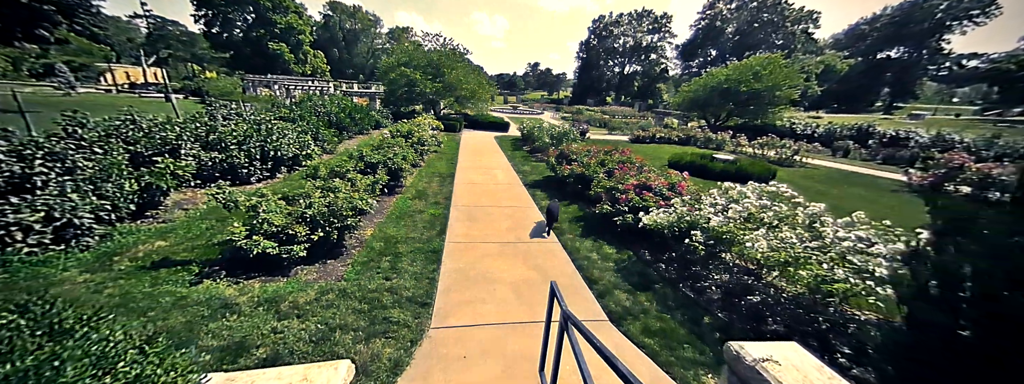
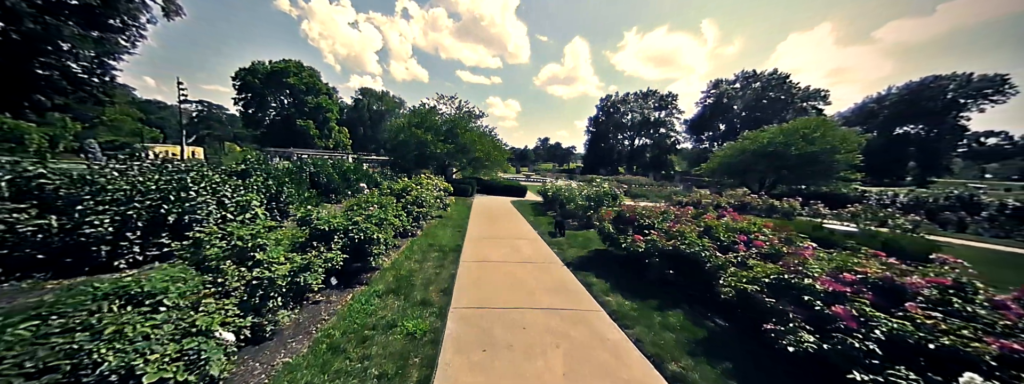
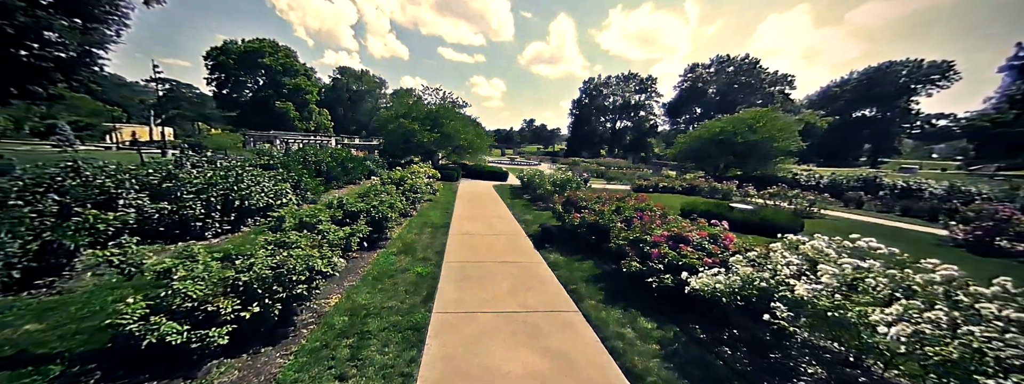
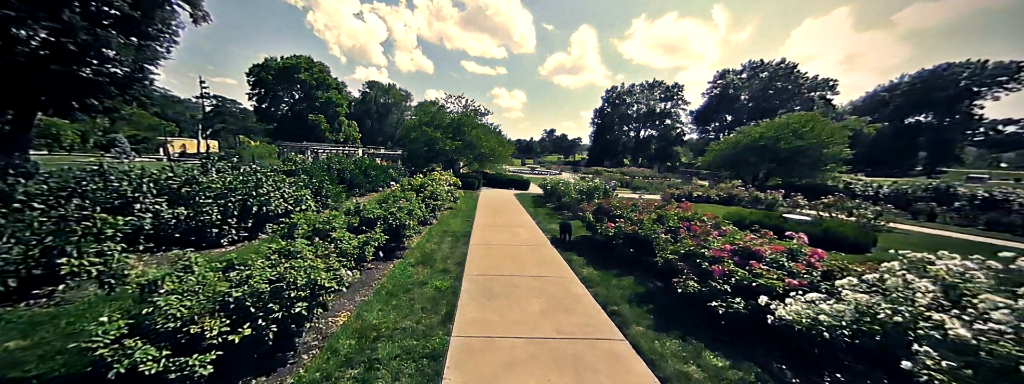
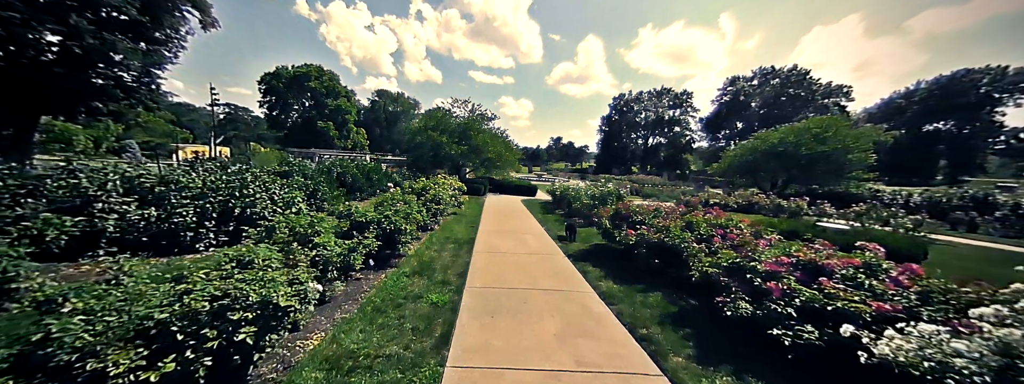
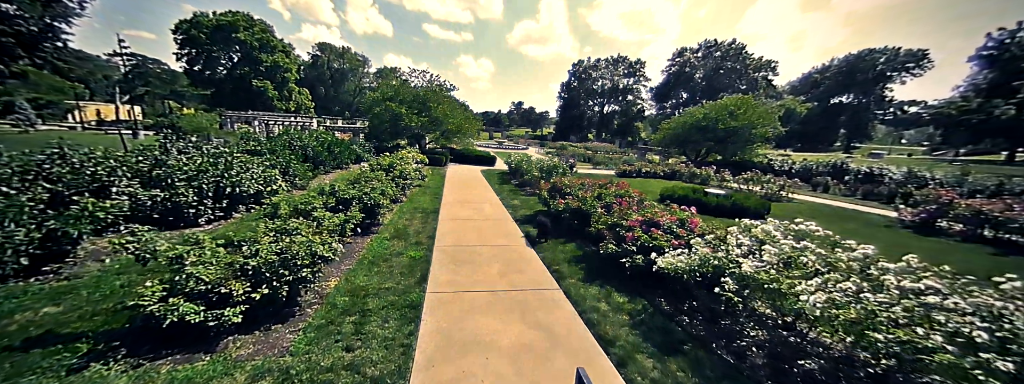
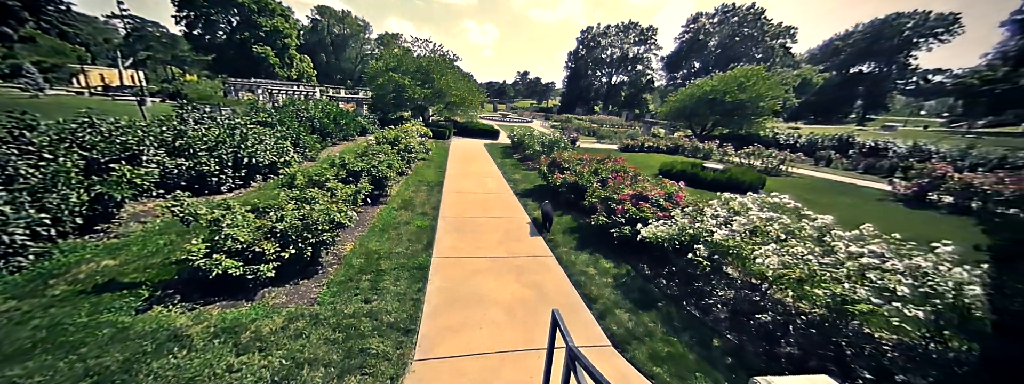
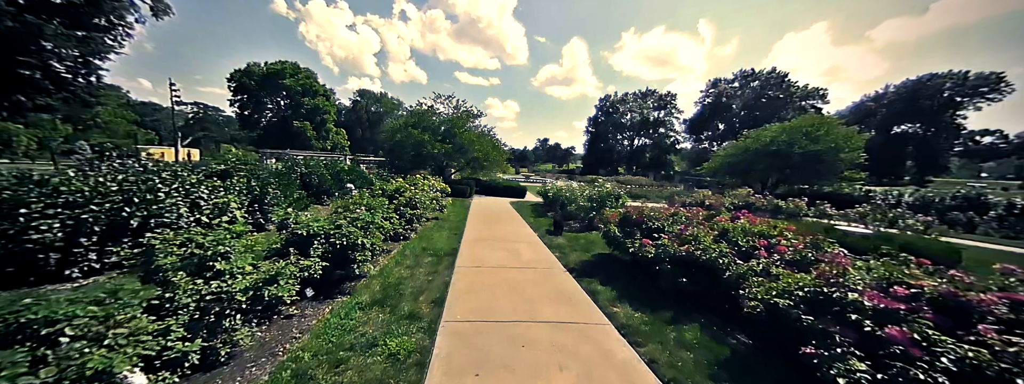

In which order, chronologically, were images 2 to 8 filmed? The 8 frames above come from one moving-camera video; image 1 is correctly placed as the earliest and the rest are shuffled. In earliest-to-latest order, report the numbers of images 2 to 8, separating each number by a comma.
7, 6, 3, 4, 5, 2, 8
